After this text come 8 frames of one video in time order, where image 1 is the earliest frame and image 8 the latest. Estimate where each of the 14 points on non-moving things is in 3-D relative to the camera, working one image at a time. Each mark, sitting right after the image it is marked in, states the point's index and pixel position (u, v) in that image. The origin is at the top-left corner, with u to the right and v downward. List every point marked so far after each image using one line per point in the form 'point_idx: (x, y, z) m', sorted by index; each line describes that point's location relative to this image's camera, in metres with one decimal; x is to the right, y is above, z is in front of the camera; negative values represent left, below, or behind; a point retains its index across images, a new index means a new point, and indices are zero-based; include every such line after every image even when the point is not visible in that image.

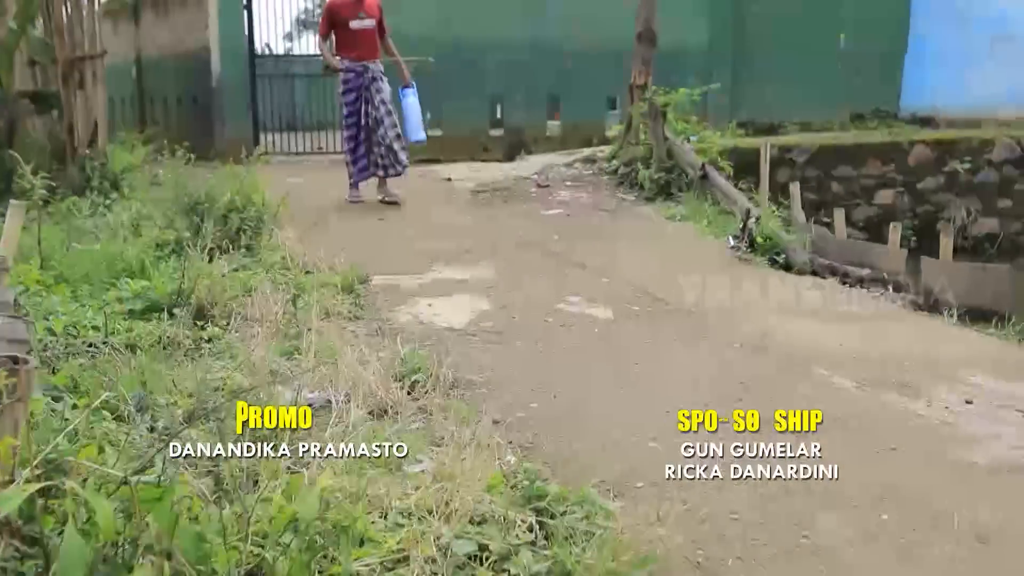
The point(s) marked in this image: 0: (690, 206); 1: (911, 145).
0: (+1.1, +0.5, +6.1) m
1: (+2.9, +1.0, +7.2) m
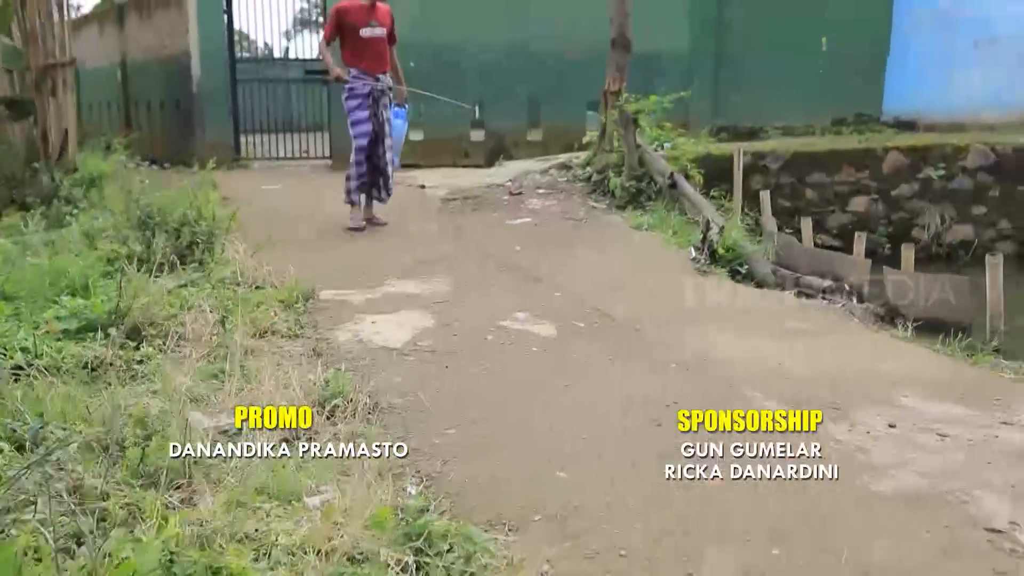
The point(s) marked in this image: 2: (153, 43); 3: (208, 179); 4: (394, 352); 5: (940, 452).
0: (+0.9, +0.4, +6.1) m
1: (+2.7, +1.0, +7.2) m
2: (-3.9, +2.7, +10.7) m
3: (-2.5, +0.9, +8.2) m
4: (-0.4, -0.2, +3.3) m
5: (+1.1, -0.4, +2.5) m
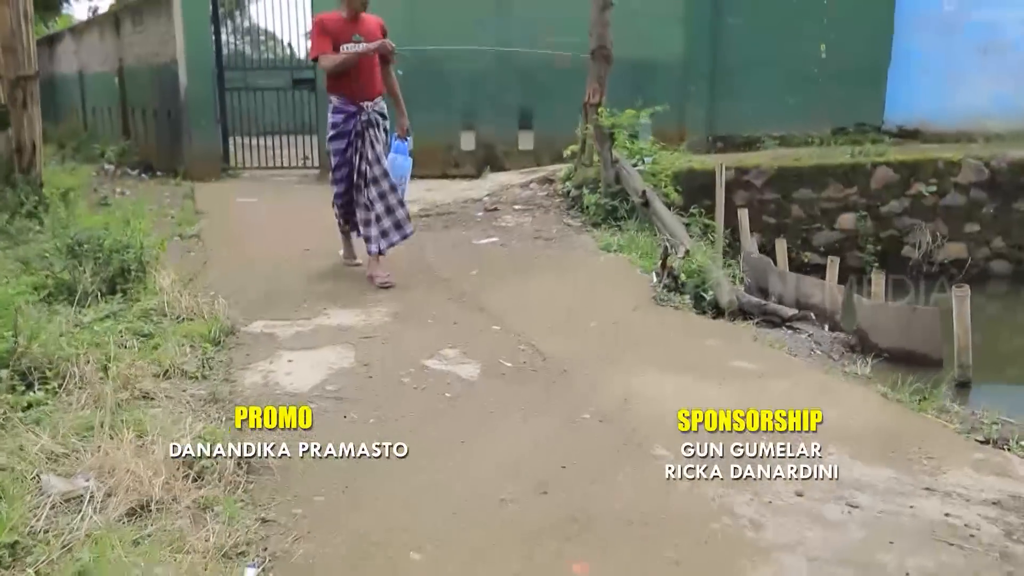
0: (+0.7, +0.3, +5.9) m
1: (+2.5, +0.8, +6.9) m
2: (-3.9, +2.6, +10.7) m
3: (-2.7, +0.8, +8.1) m
4: (-0.7, -0.3, +3.2) m
5: (+0.8, -0.6, +2.3) m
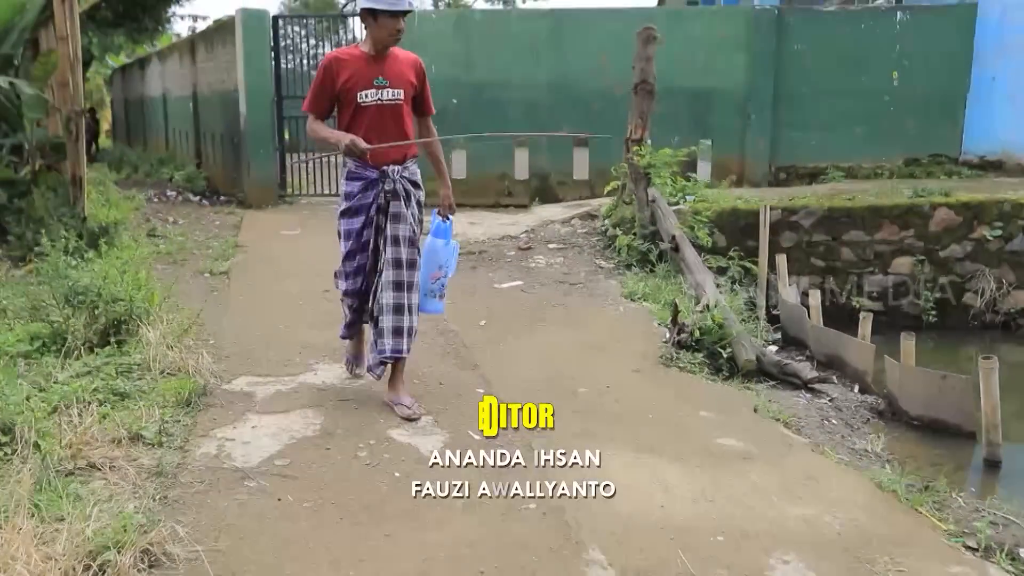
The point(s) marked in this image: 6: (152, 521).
0: (+0.8, 0.0, +5.7) m
1: (+2.8, +0.5, +6.5) m
2: (-3.3, +2.3, +10.9) m
3: (-2.3, +0.5, +8.2) m
4: (-0.8, -0.6, +3.1) m
5: (+0.5, -0.8, +2.1) m
6: (-1.0, -0.6, +2.6) m
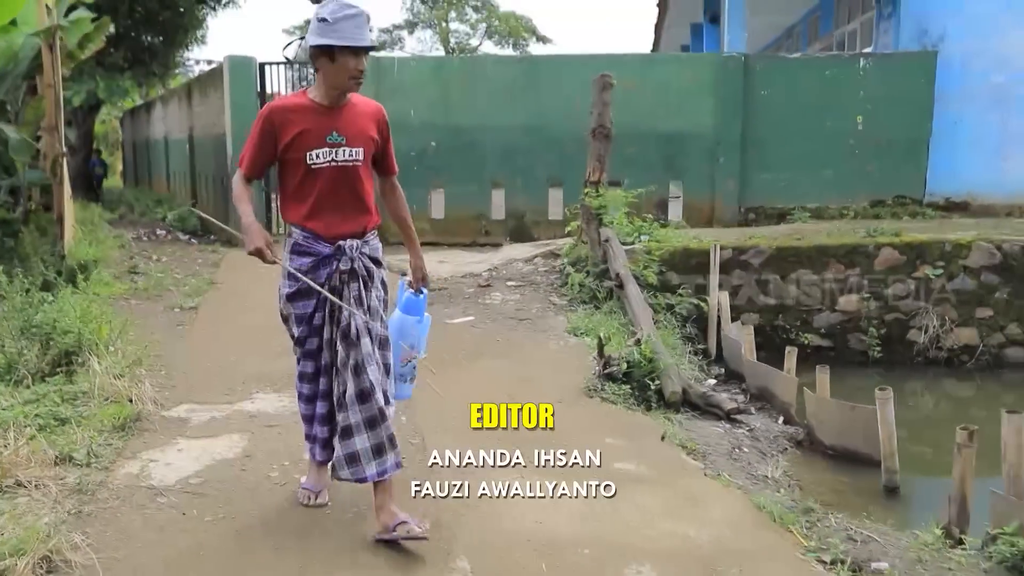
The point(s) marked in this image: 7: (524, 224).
0: (+0.5, -0.2, +5.9) m
1: (+2.5, +0.3, +6.7) m
2: (-3.5, +1.9, +11.3) m
3: (-2.5, +0.2, +8.5) m
4: (-1.2, -0.7, +3.3) m
5: (+0.2, -0.9, +2.3) m
6: (-1.3, -0.7, +2.9) m
7: (+0.1, +0.6, +9.8) m
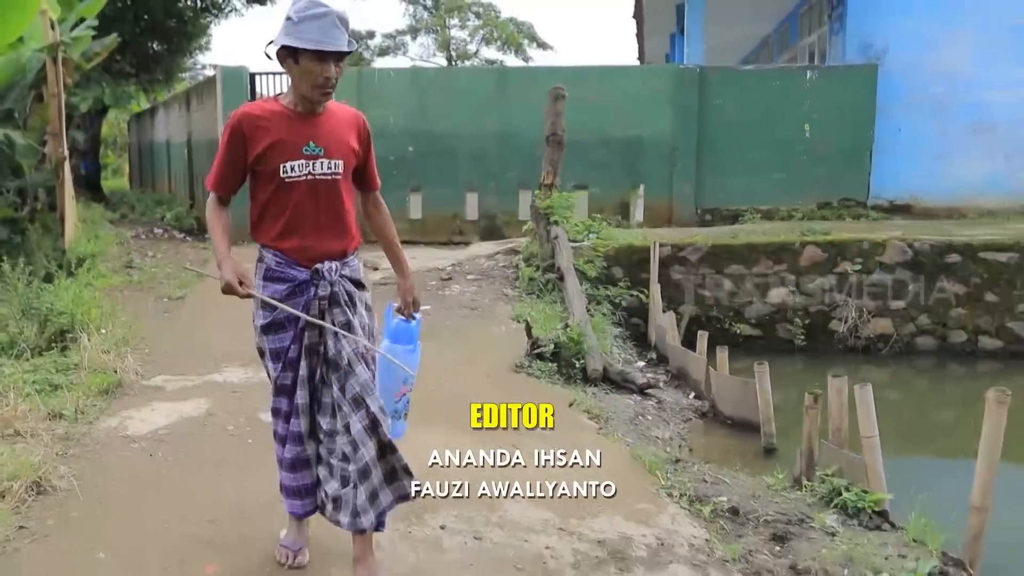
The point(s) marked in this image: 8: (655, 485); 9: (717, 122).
0: (+0.2, -0.1, +6.6) m
1: (+2.2, +0.3, +7.4) m
2: (-3.7, +2.0, +12.0) m
3: (-2.8, +0.3, +9.2) m
4: (-1.5, -0.6, +4.0) m
5: (-0.2, -0.8, +3.0) m
6: (-1.7, -0.6, +3.5) m
7: (-0.2, +0.7, +10.5) m
8: (+0.5, -0.7, +3.8) m
9: (+2.1, +1.7, +10.1) m
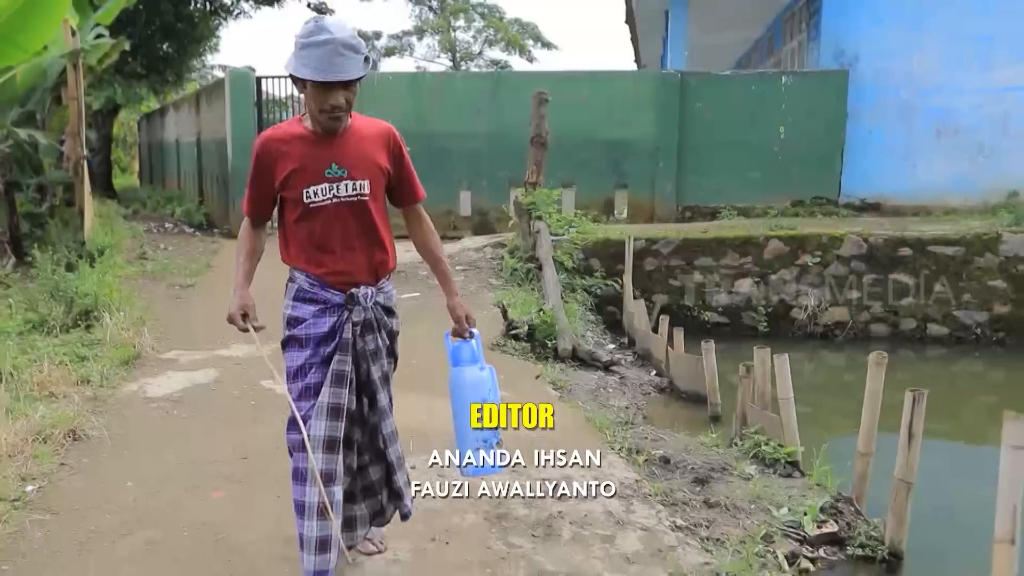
0: (+0.1, 0.0, +7.2) m
1: (+2.0, +0.4, +8.0) m
2: (-3.8, +2.1, +12.6) m
3: (-2.9, +0.4, +9.8) m
4: (-1.7, -0.5, +4.6) m
5: (-0.4, -0.7, +3.6) m
6: (-1.8, -0.5, +4.2) m
7: (-0.3, +0.8, +11.1) m
8: (+0.4, -0.7, +4.4) m
9: (+2.0, +1.8, +10.7) m
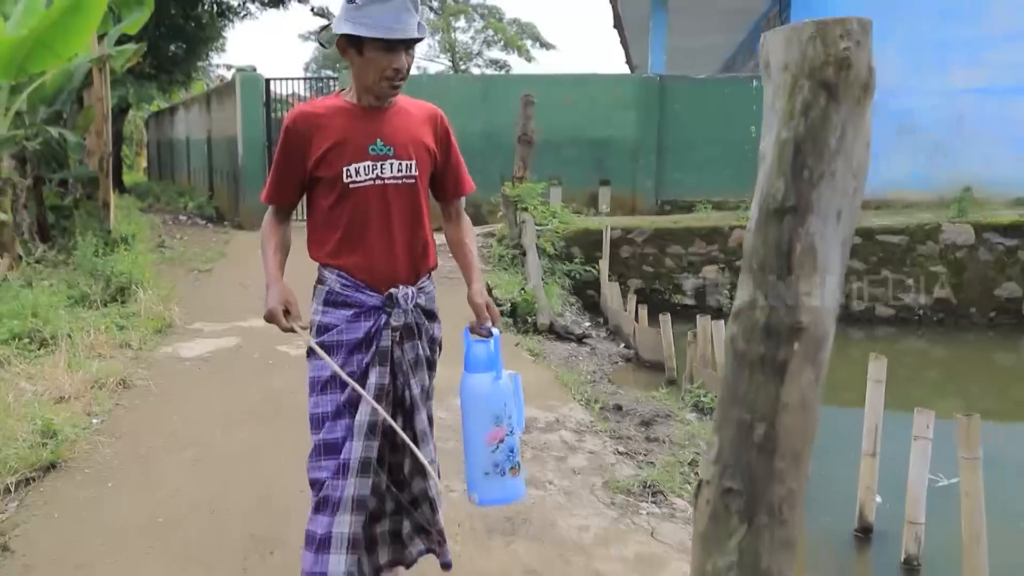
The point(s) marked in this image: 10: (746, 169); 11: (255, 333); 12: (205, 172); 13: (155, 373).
0: (-0.1, +0.1, +8.0) m
1: (+1.9, +0.5, +8.8) m
2: (-3.9, +2.2, +13.4) m
3: (-3.1, +0.5, +10.6) m
4: (-1.8, -0.4, +5.4) m
5: (-0.5, -0.6, +4.4) m
6: (-1.9, -0.4, +5.0) m
7: (-0.4, +0.9, +11.9) m
8: (+0.3, -0.5, +5.2) m
9: (+1.9, +1.9, +11.5) m
10: (+2.7, +1.4, +11.5) m
11: (-1.6, -0.3, +6.2) m
12: (-4.6, +1.7, +14.9) m
13: (-1.8, -0.4, +5.1) m
